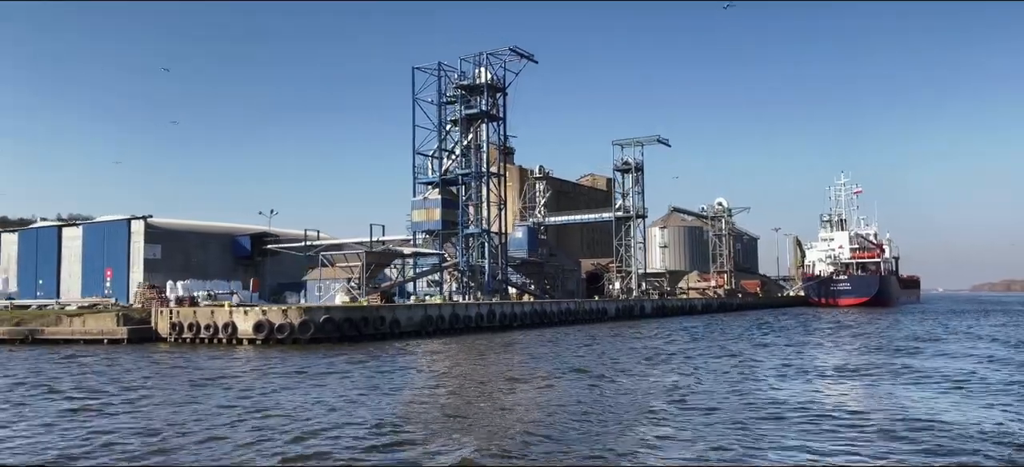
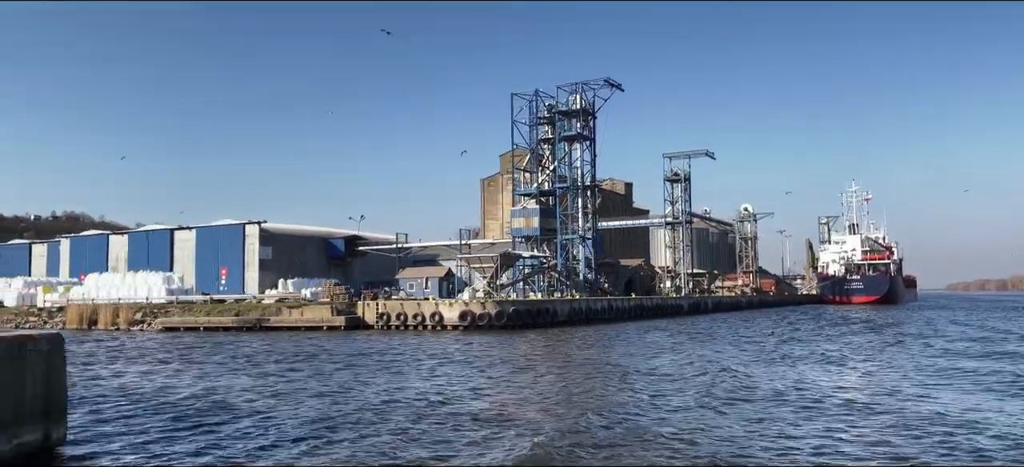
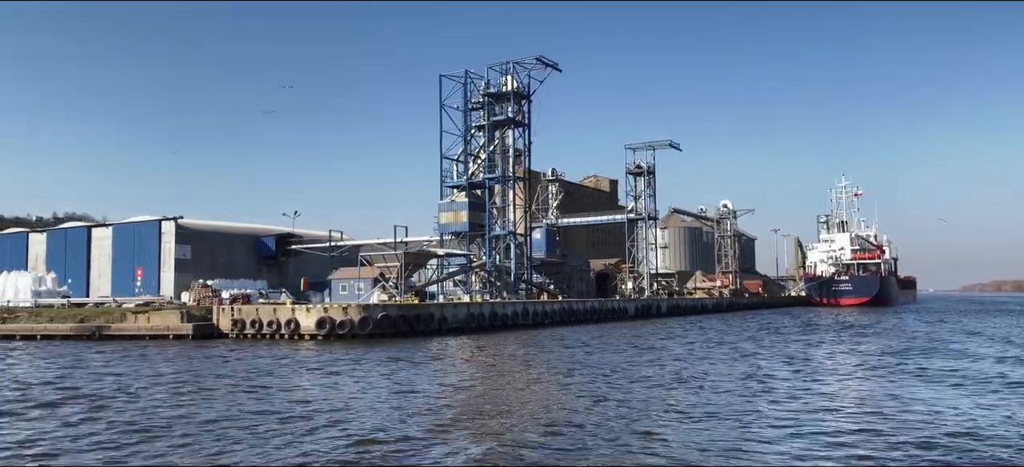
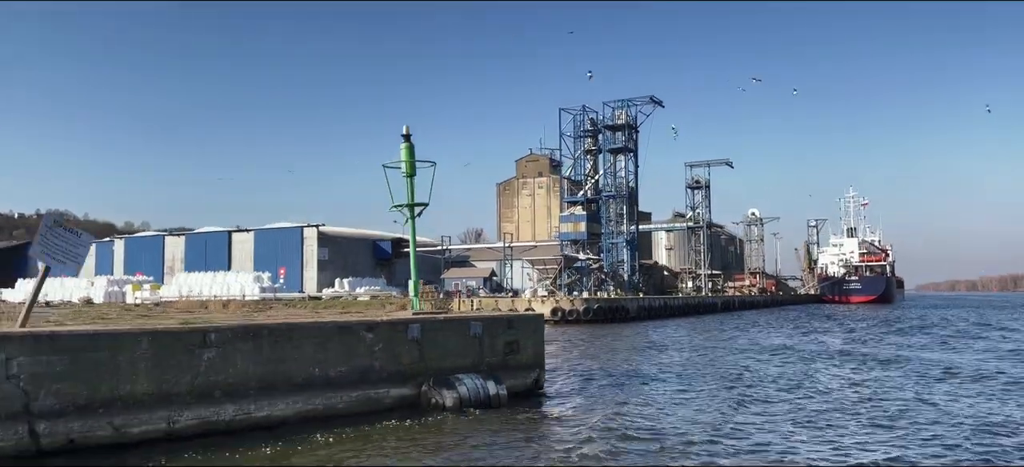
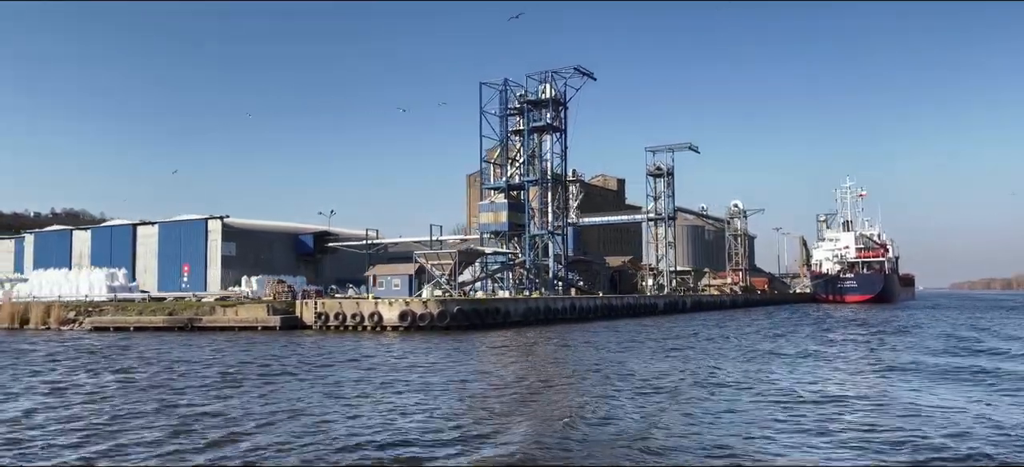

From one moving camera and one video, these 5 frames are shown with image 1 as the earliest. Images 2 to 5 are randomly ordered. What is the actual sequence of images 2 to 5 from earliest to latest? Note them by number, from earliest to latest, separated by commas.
3, 5, 2, 4
